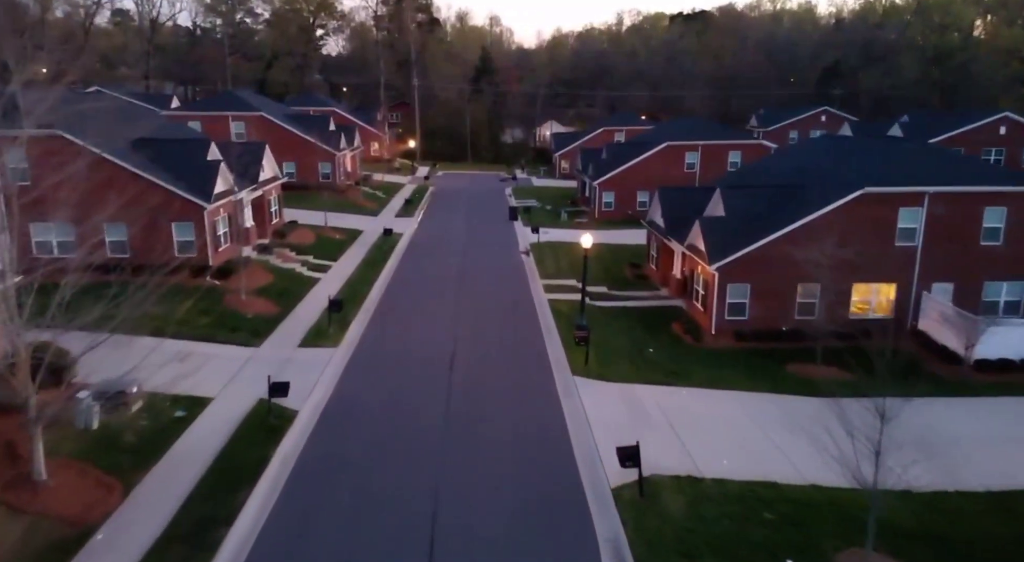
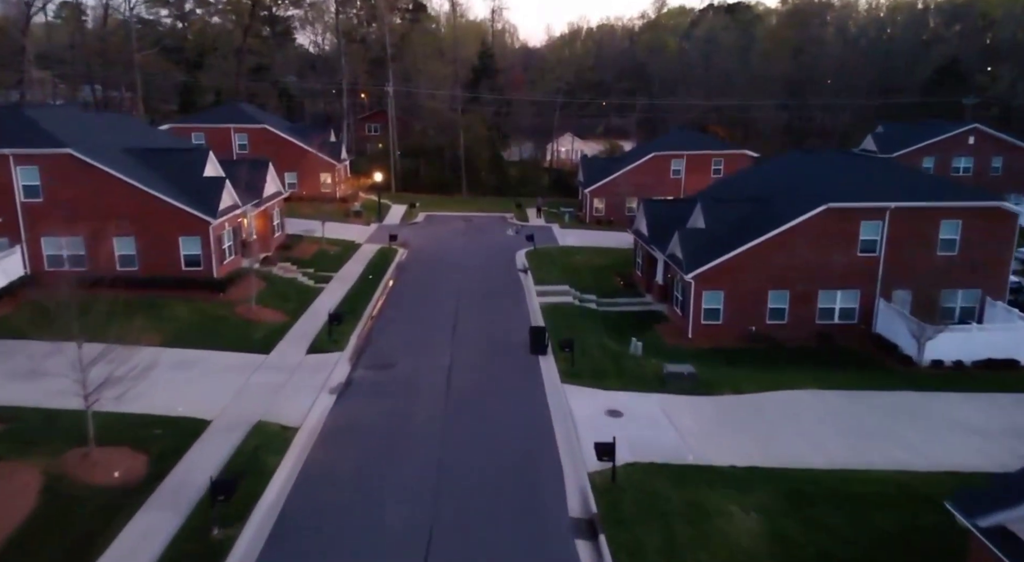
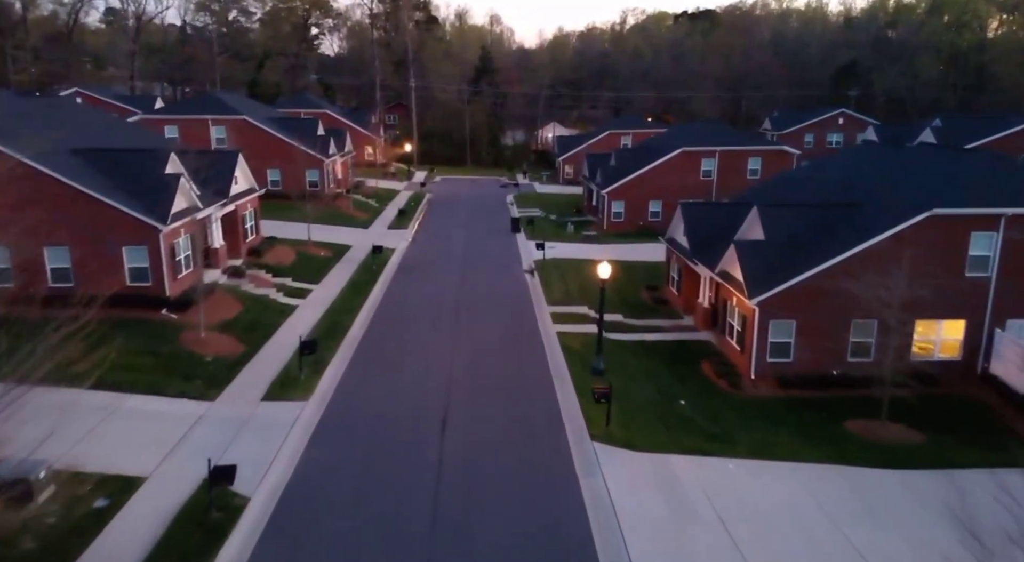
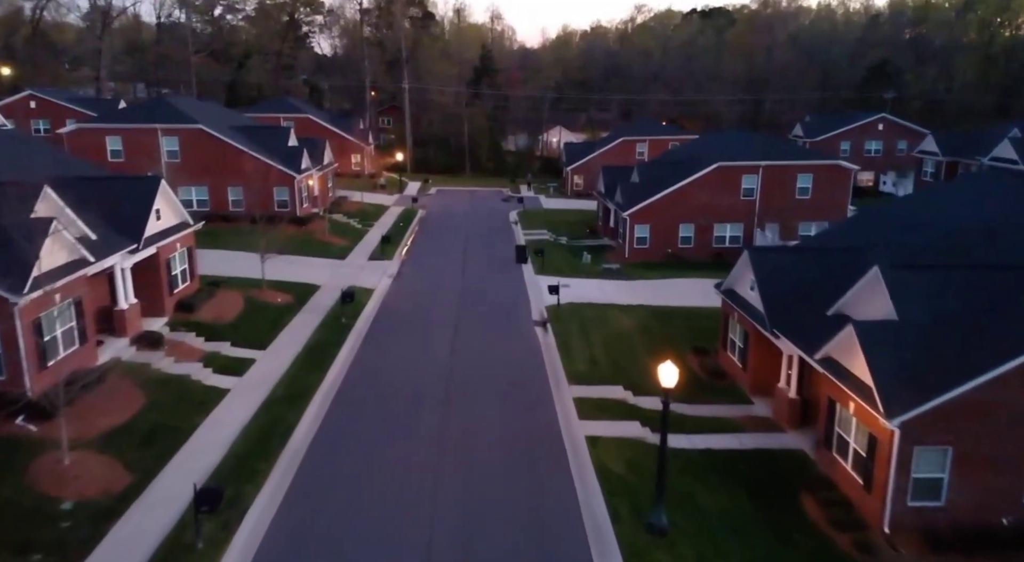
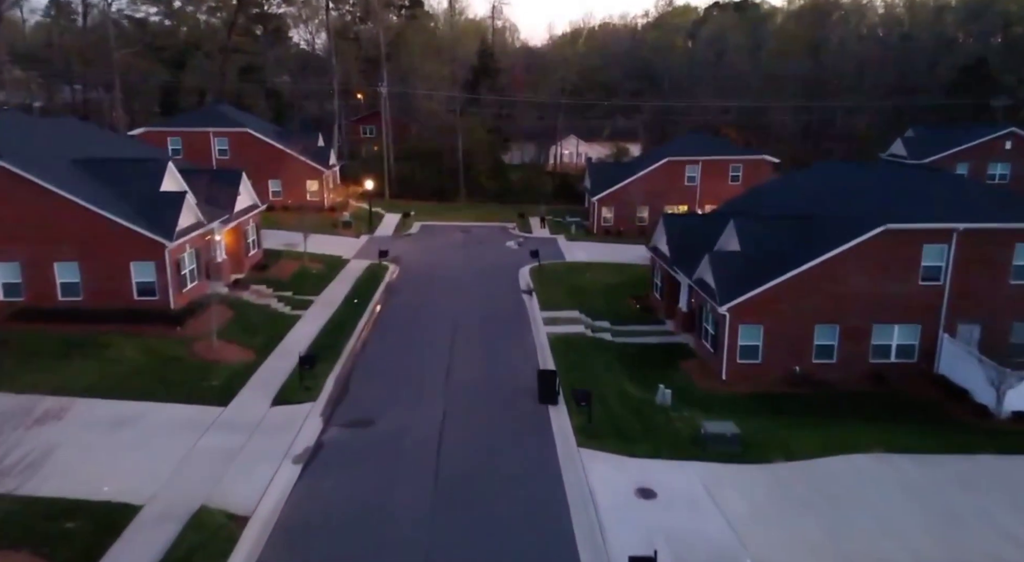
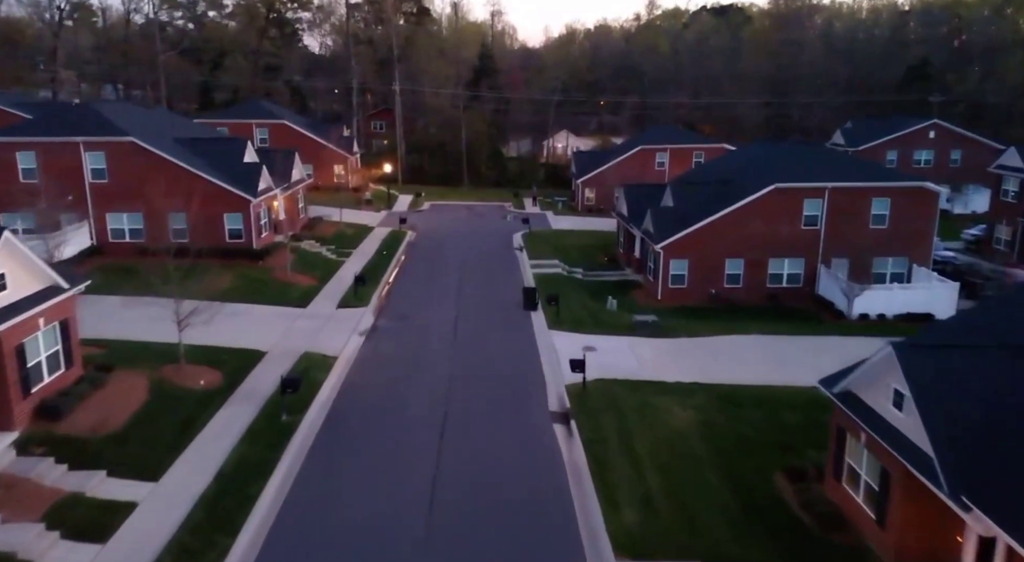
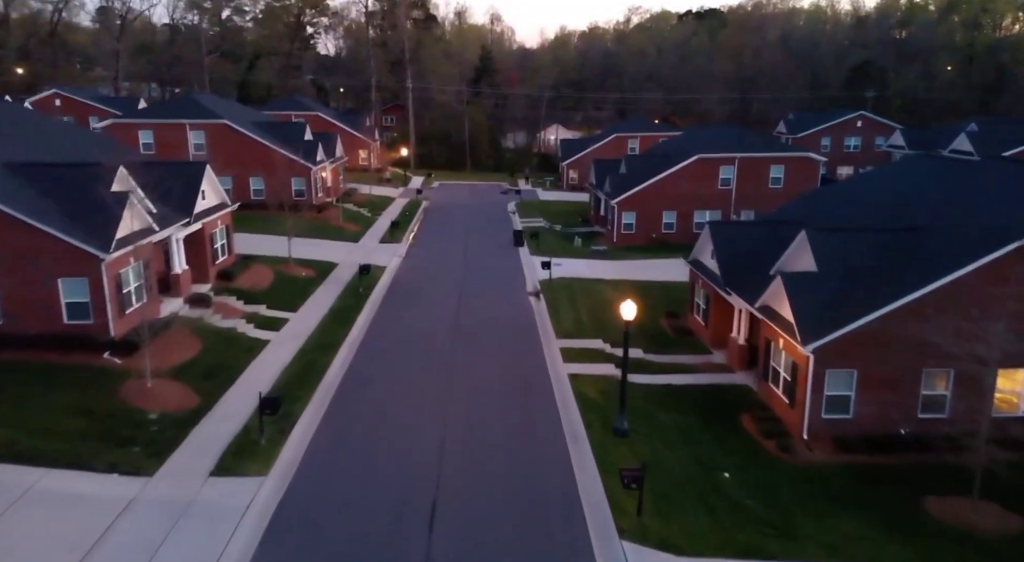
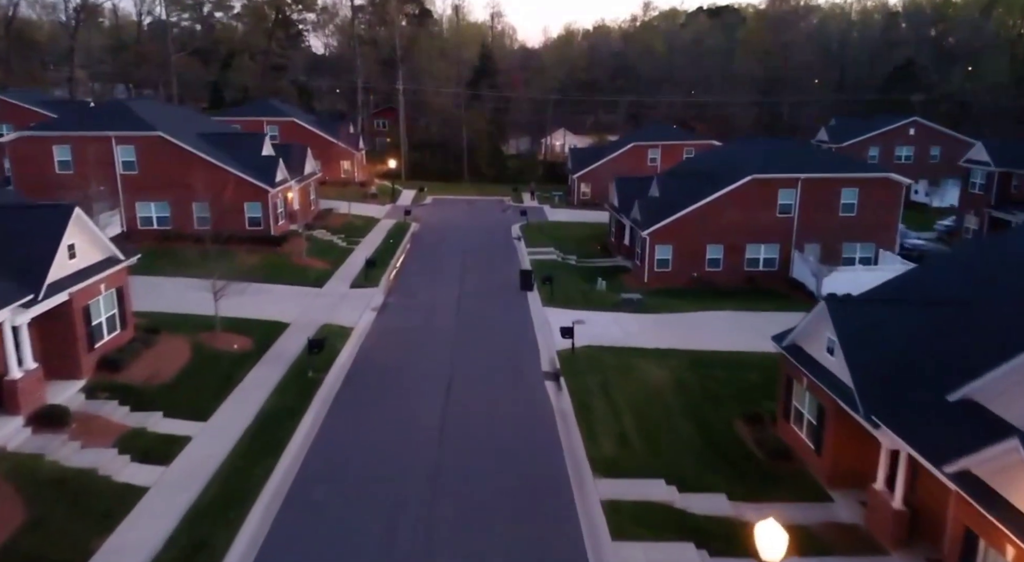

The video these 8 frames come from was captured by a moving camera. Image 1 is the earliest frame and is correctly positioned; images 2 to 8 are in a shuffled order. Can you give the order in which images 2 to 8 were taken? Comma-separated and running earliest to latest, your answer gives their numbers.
3, 7, 4, 8, 6, 2, 5
